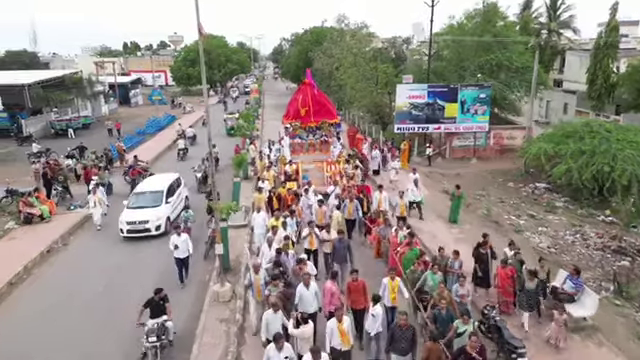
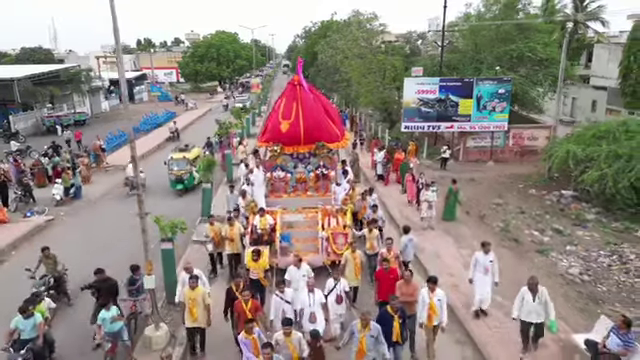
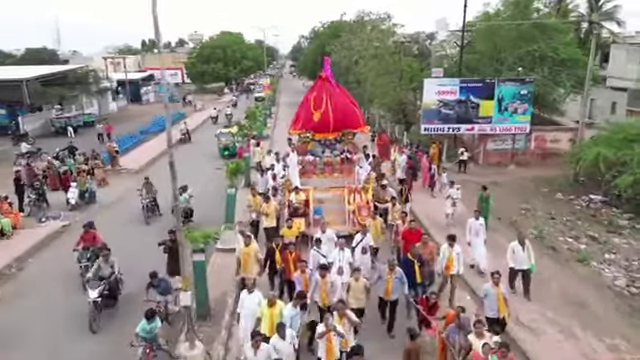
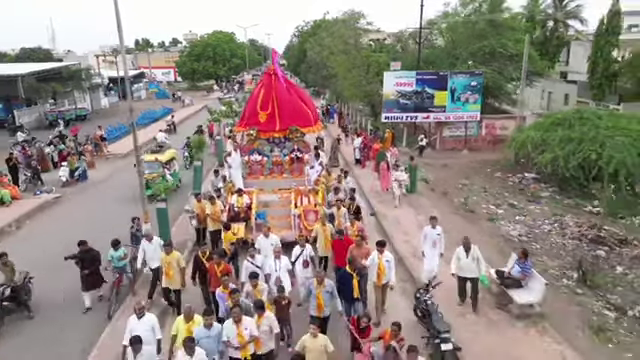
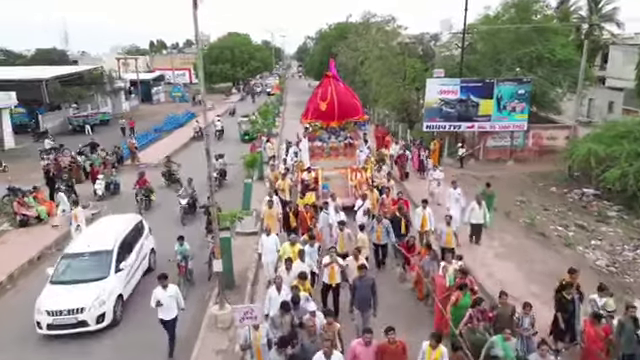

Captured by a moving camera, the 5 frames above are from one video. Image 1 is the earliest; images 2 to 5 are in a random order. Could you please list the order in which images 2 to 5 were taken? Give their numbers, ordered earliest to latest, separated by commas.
5, 3, 2, 4
